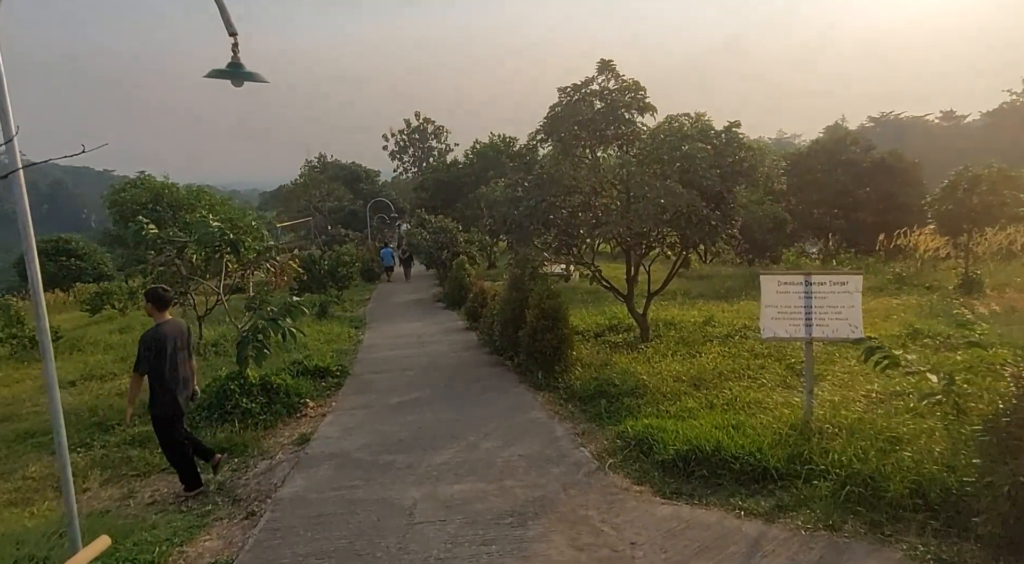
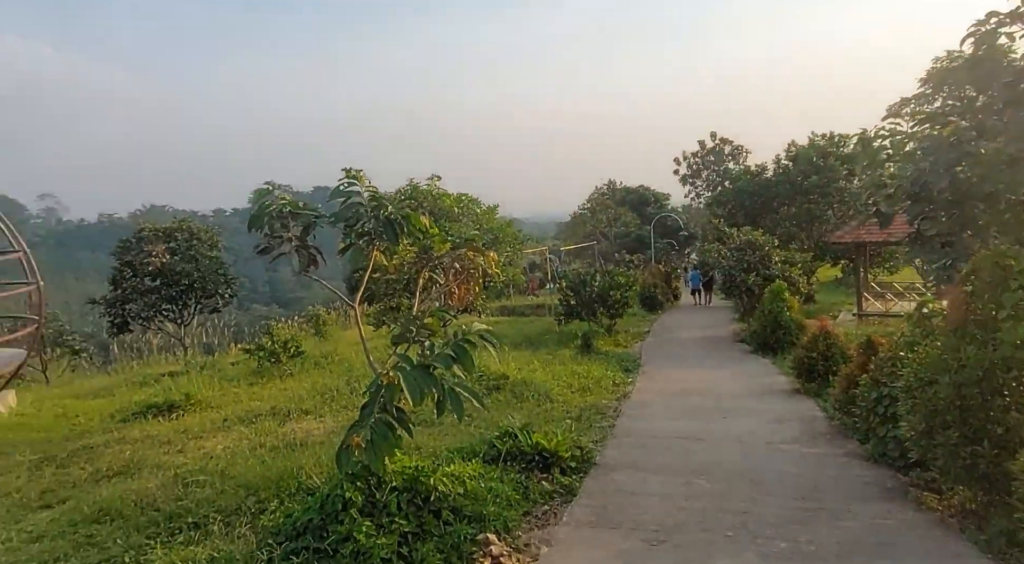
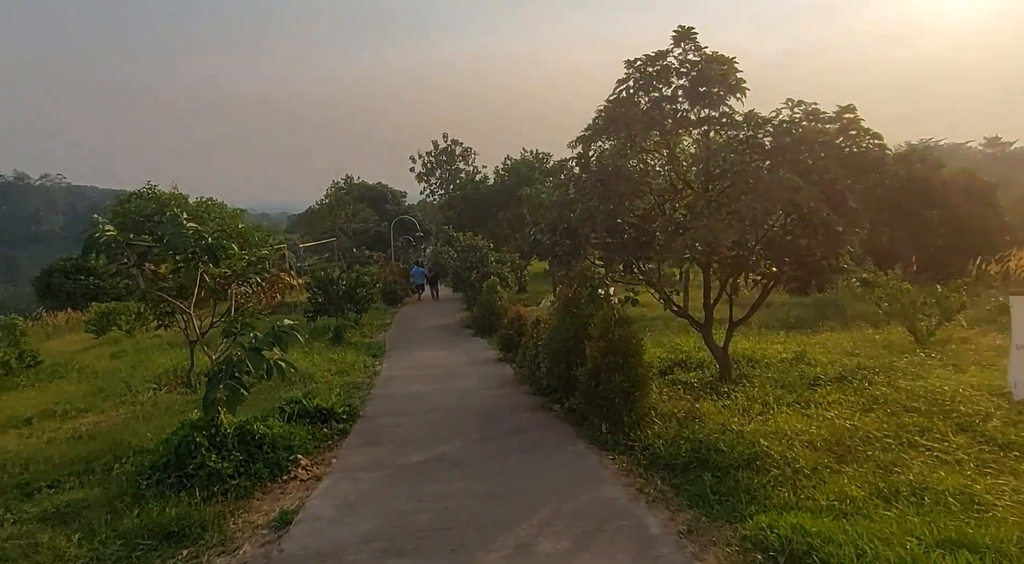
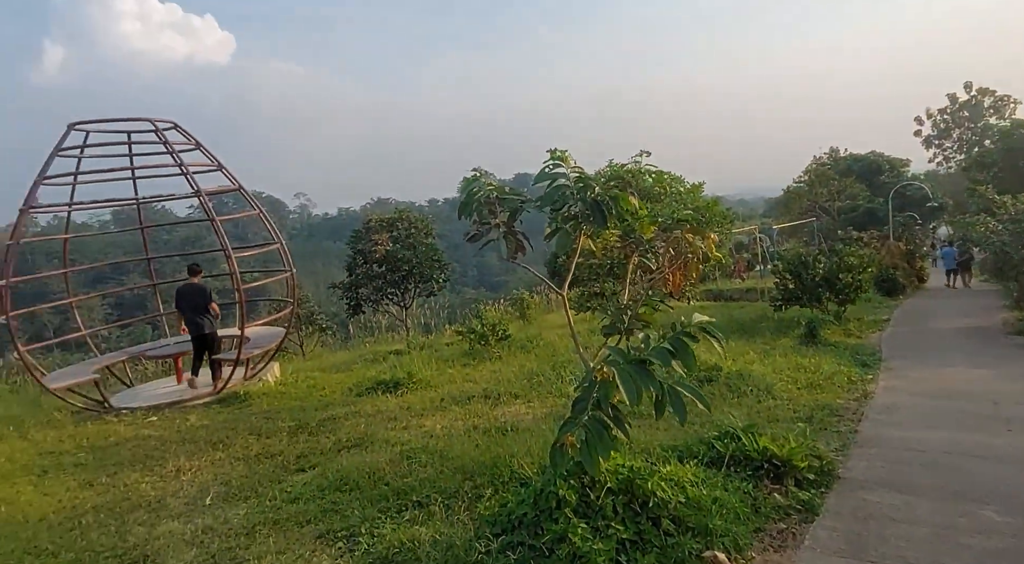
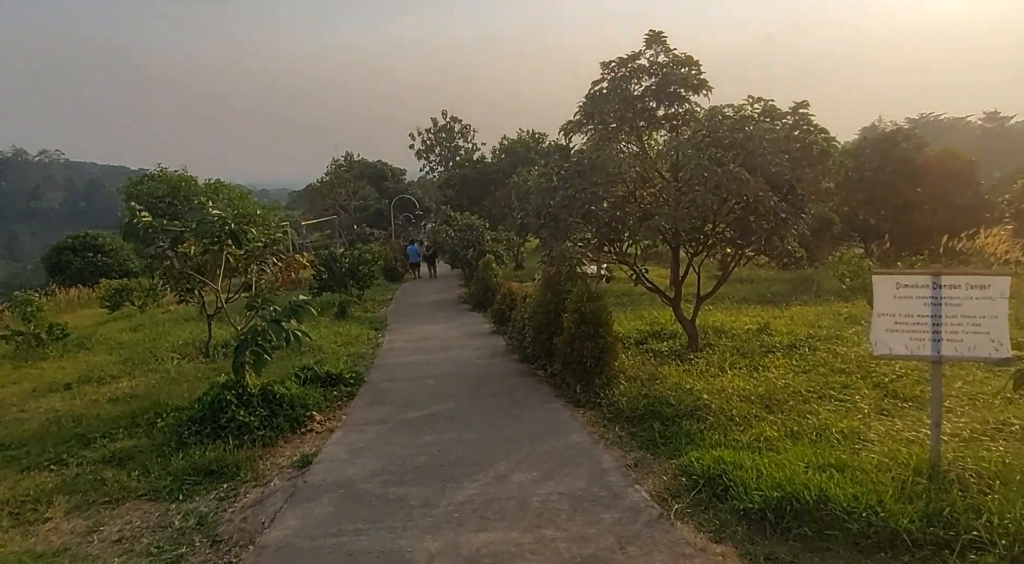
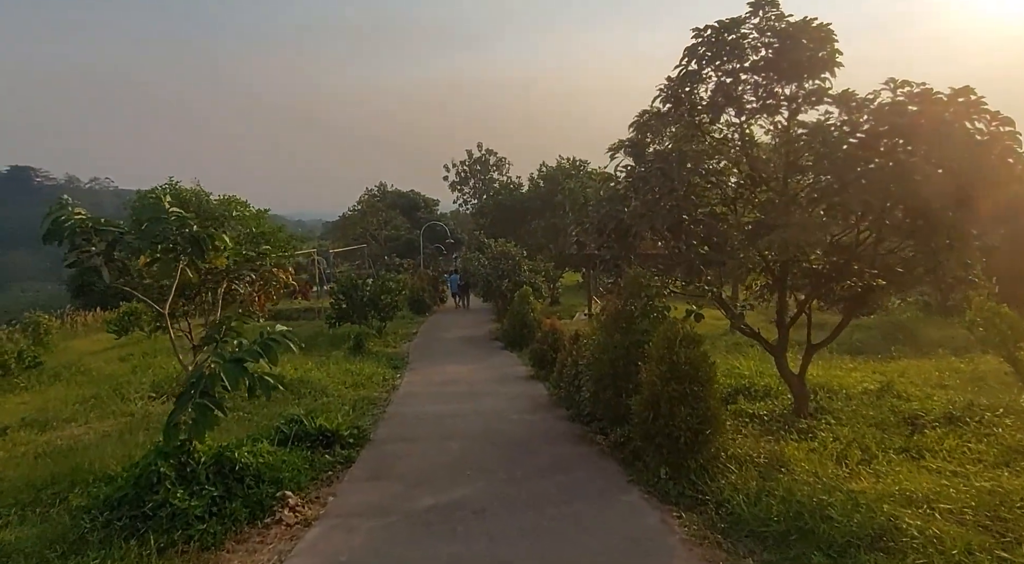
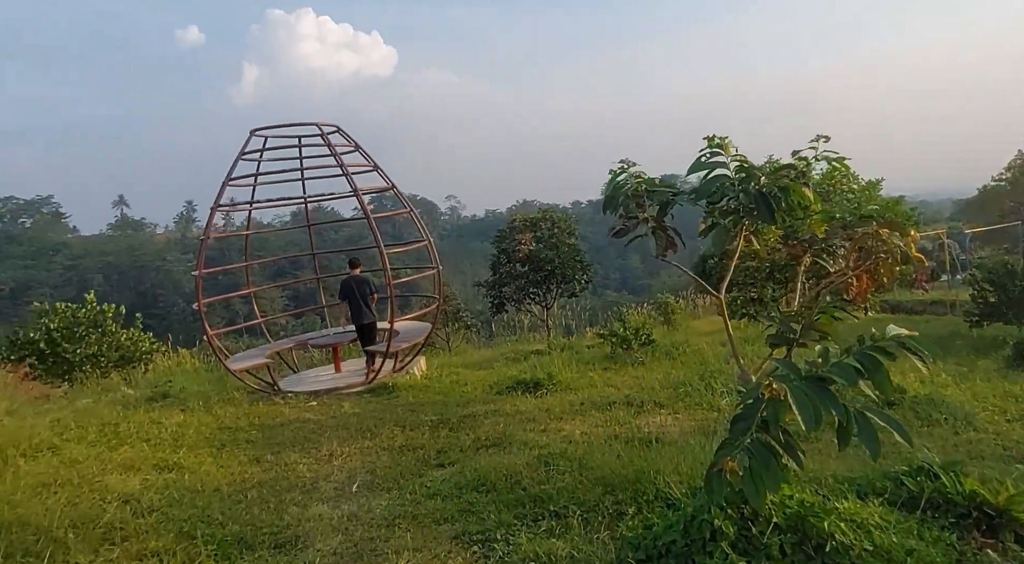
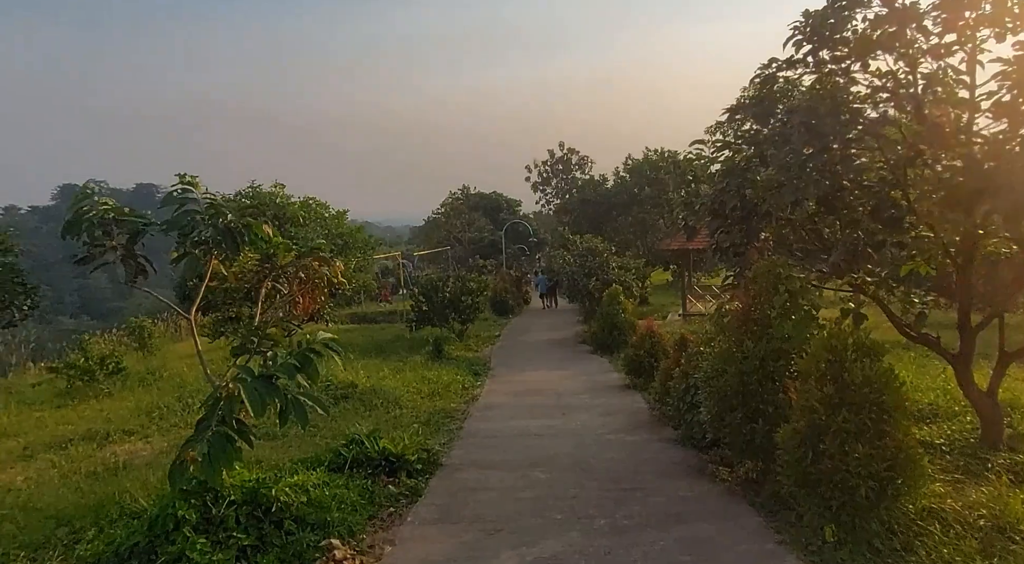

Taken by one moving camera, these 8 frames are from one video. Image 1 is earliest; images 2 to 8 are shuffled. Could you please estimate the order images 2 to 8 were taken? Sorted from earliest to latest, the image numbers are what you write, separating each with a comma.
5, 3, 6, 8, 2, 4, 7
